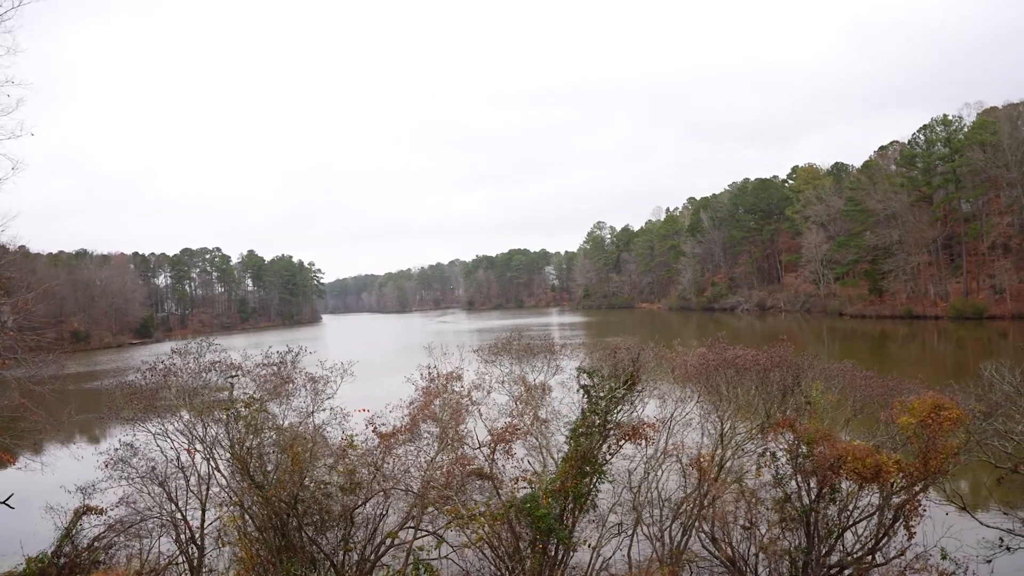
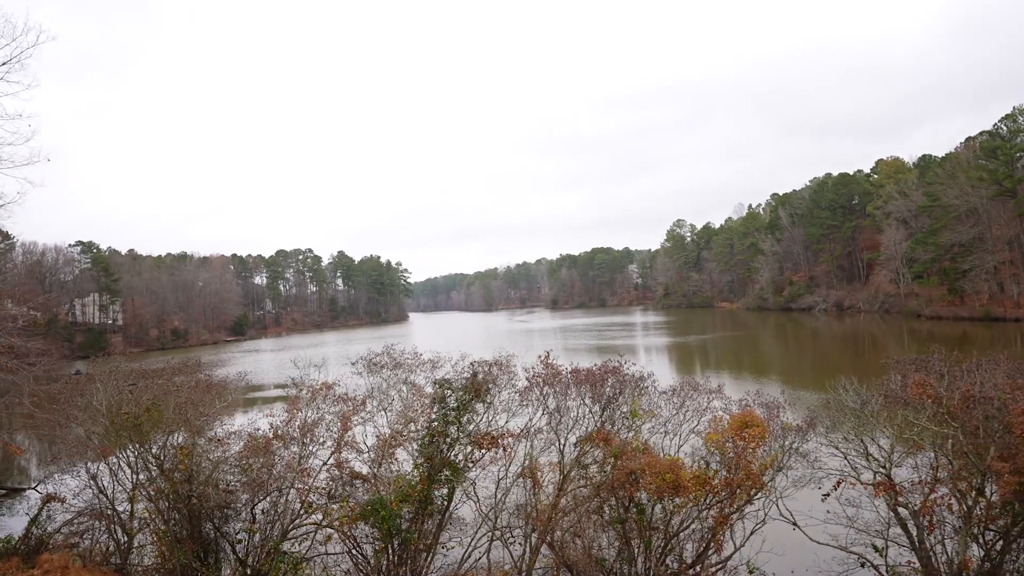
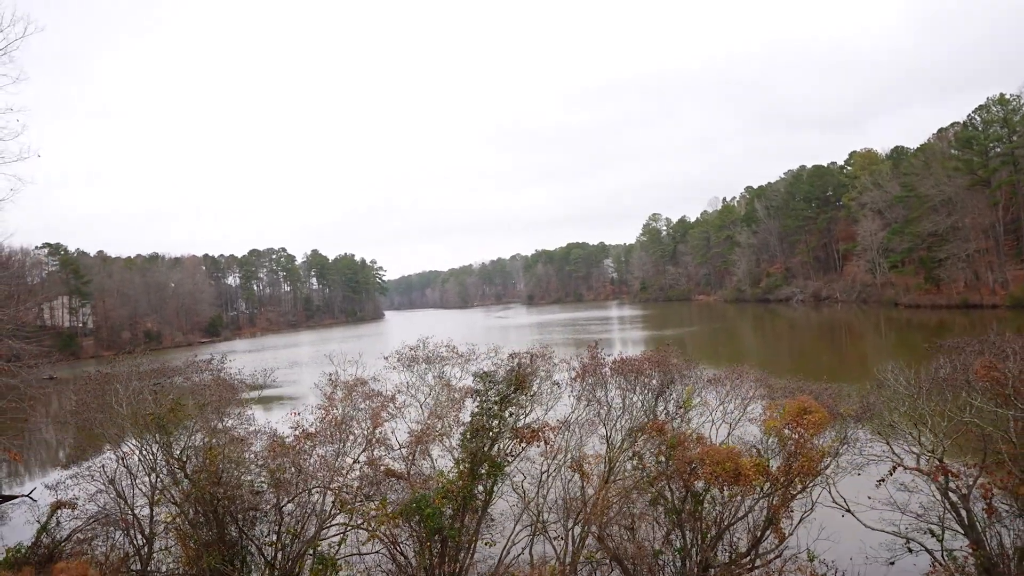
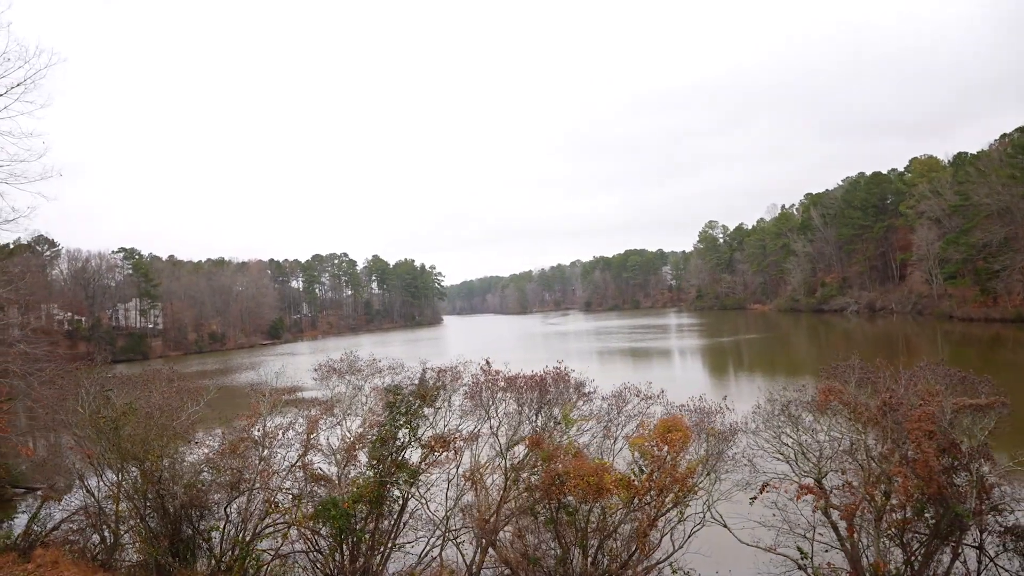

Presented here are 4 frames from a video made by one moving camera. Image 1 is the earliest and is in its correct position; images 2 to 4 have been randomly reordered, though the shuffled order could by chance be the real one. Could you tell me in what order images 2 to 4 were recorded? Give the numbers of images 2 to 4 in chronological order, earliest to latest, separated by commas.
3, 2, 4
